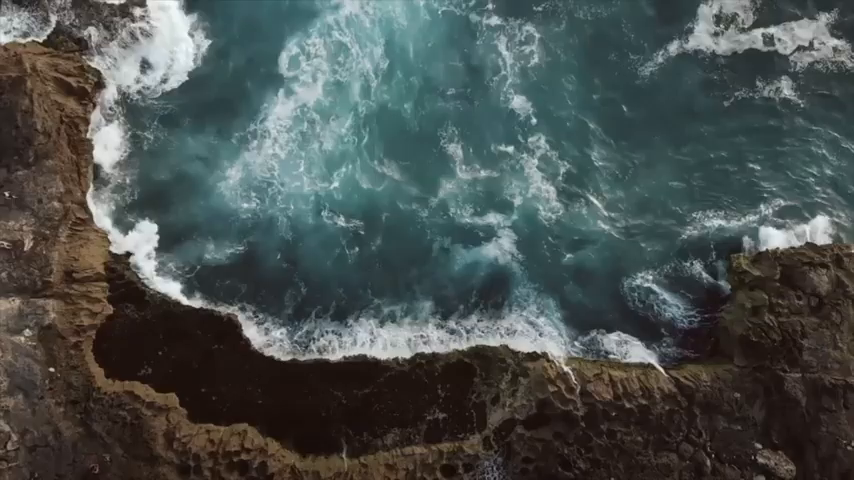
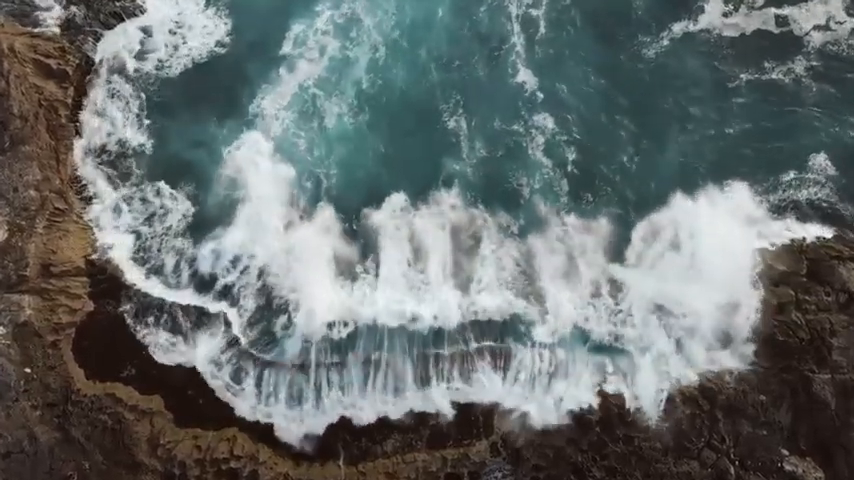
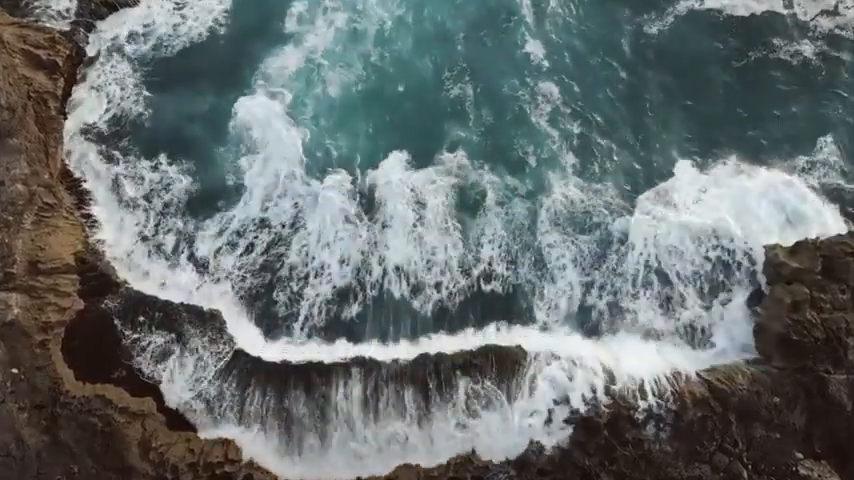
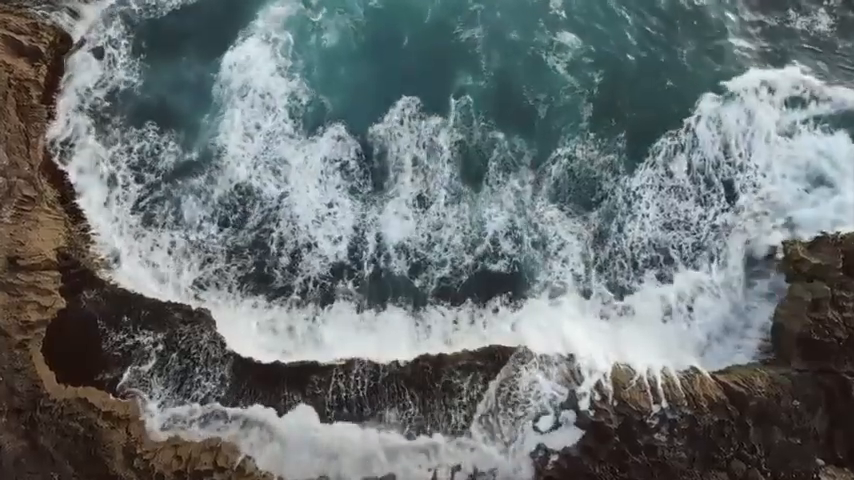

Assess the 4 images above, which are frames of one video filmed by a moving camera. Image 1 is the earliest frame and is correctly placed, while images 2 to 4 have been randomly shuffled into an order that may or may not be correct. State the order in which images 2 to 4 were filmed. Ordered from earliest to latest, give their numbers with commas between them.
2, 3, 4
